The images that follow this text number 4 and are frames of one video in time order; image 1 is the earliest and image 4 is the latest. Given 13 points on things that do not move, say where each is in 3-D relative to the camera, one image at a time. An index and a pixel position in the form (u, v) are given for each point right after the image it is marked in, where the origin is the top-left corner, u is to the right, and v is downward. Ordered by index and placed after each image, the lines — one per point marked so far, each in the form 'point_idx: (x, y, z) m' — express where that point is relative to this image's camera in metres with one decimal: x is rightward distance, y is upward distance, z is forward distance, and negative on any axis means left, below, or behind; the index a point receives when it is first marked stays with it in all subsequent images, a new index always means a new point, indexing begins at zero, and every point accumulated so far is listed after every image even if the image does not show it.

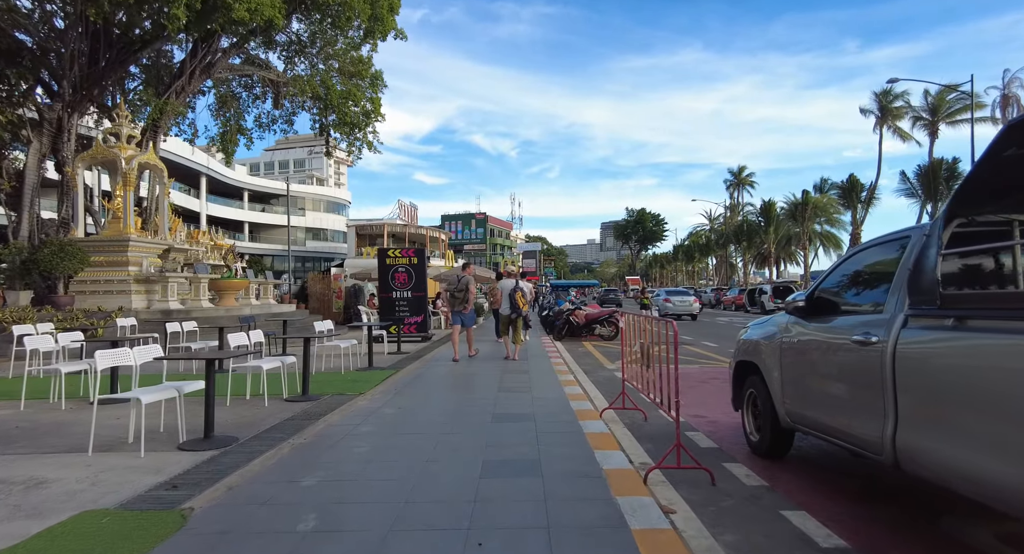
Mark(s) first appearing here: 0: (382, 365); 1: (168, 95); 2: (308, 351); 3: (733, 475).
0: (-2.7, -1.8, +11.0) m
1: (-12.2, +6.5, +19.0) m
2: (-2.9, -1.0, +7.6) m
3: (+1.9, -1.7, +4.5) m
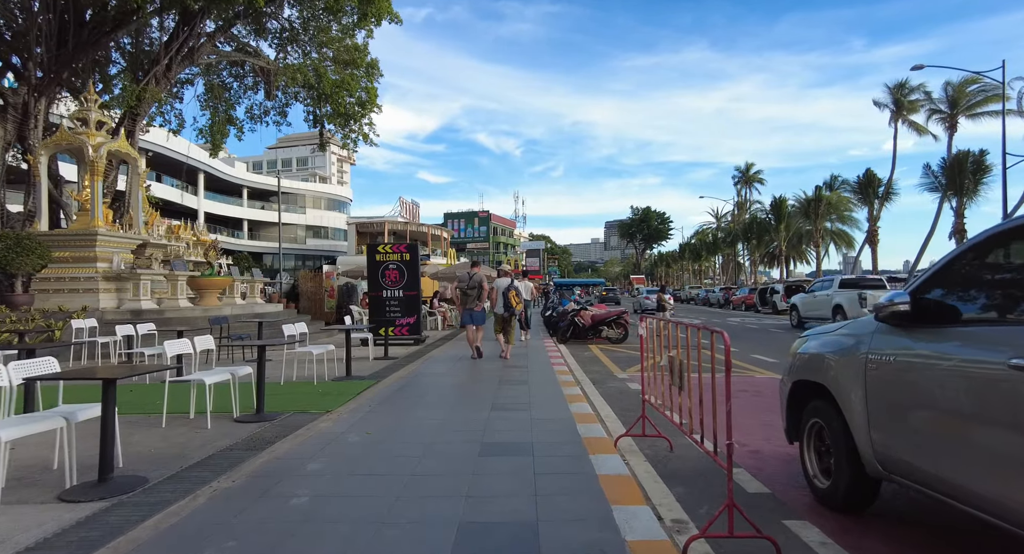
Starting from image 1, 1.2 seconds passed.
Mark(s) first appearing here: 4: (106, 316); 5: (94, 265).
0: (-2.7, -1.8, +9.8) m
1: (-12.2, +6.6, +17.8) m
2: (-3.0, -1.0, +6.3) m
3: (+1.8, -1.7, +3.3) m
4: (-10.0, -1.0, +13.1) m
5: (-11.0, +0.3, +14.0) m
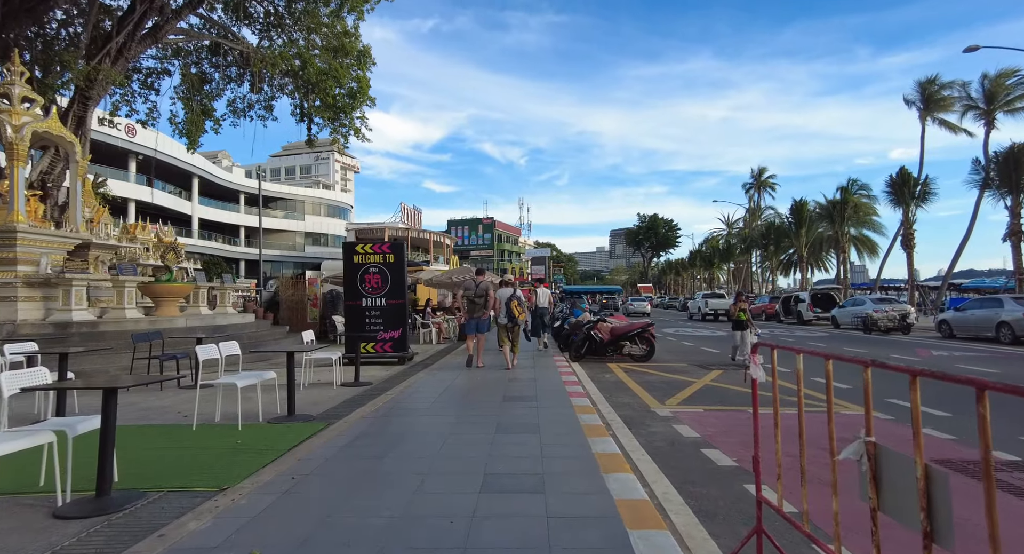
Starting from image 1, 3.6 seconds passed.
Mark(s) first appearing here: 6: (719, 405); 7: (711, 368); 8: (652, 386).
0: (-2.7, -1.8, +7.4) m
1: (-12.1, +6.4, +15.6) m
2: (-2.9, -1.0, +3.9) m
3: (+1.8, -1.6, +0.8) m
4: (-9.9, -1.1, +10.8) m
5: (-10.9, +0.2, +11.7) m
6: (+3.1, -2.0, +8.2) m
7: (+4.6, -2.1, +12.2) m
8: (+2.6, -2.0, +9.9) m
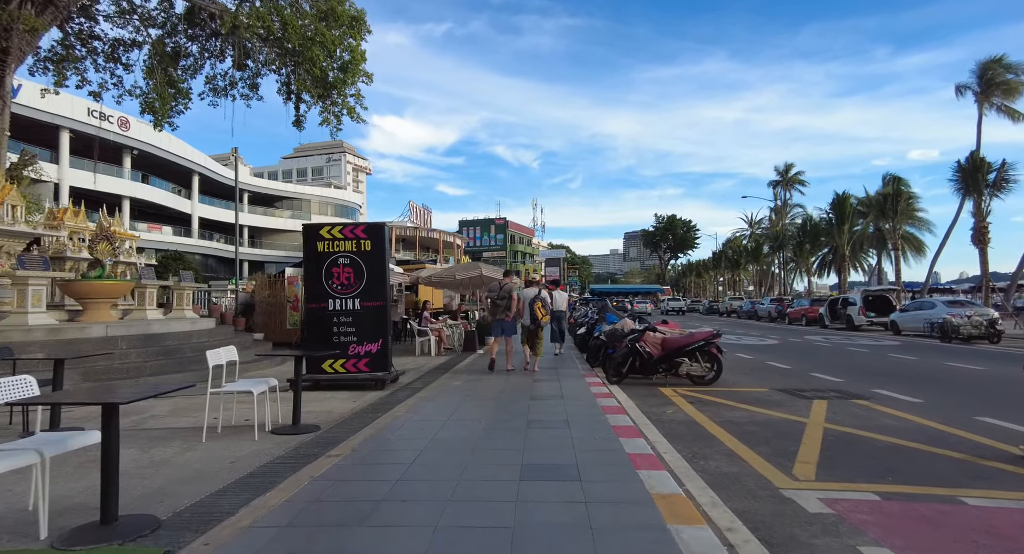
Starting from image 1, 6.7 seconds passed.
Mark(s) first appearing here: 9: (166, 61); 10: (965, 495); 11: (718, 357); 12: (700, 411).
0: (-2.5, -1.7, +4.1) m
1: (-11.7, +6.5, +12.6) m
2: (-2.8, -0.8, +0.7) m
3: (+1.8, -1.4, -2.6) m
4: (-9.6, -1.0, +7.7) m
5: (-10.6, +0.3, +8.6) m
6: (+3.4, -1.8, +4.8) m
7: (+4.9, -2.0, +8.7) m
8: (+2.8, -1.9, +6.5) m
9: (-13.1, +8.1, +20.1) m
10: (+3.7, -1.8, +4.3) m
11: (+3.9, -1.5, +10.1) m
12: (+2.7, -1.9, +7.7) m
